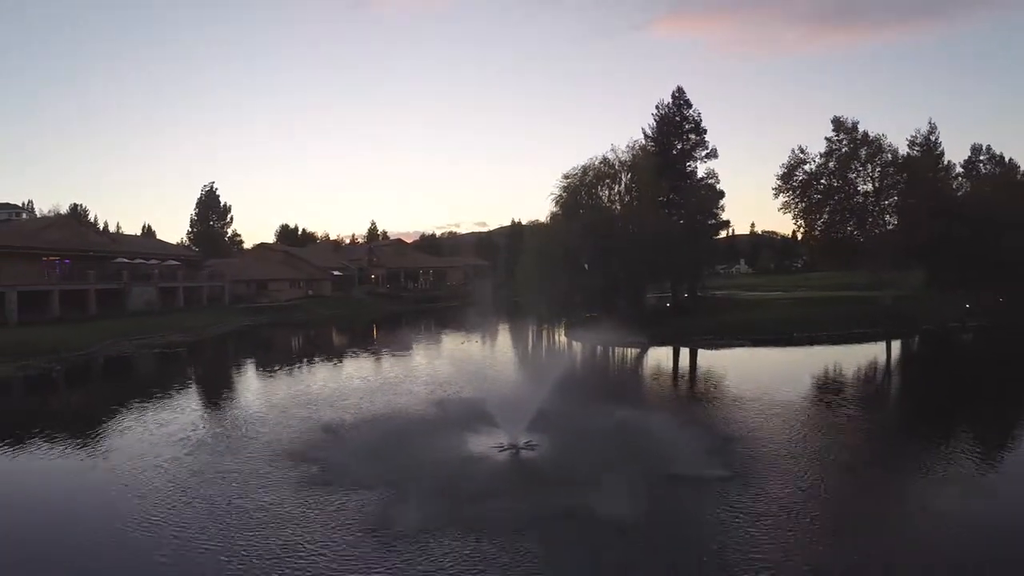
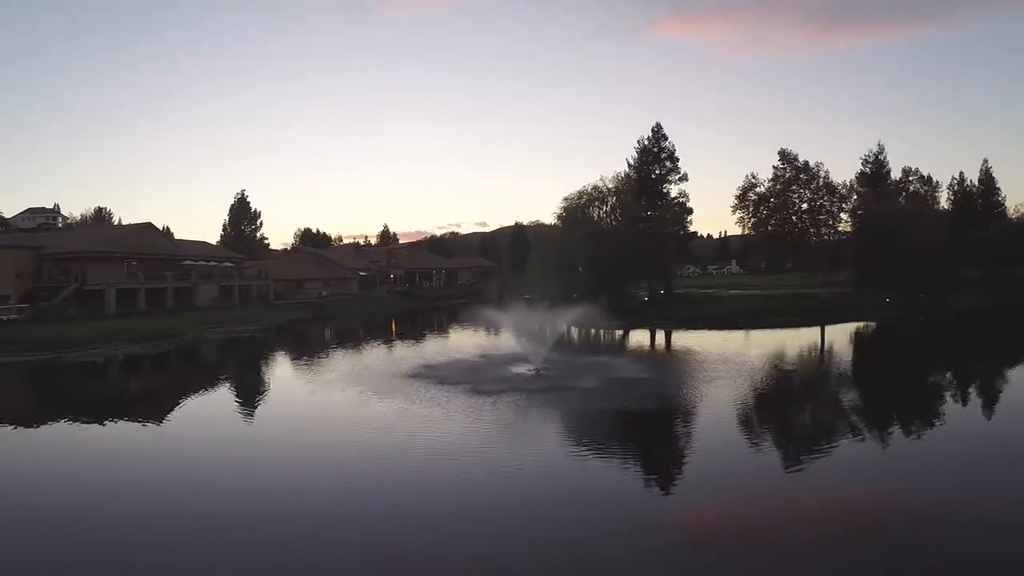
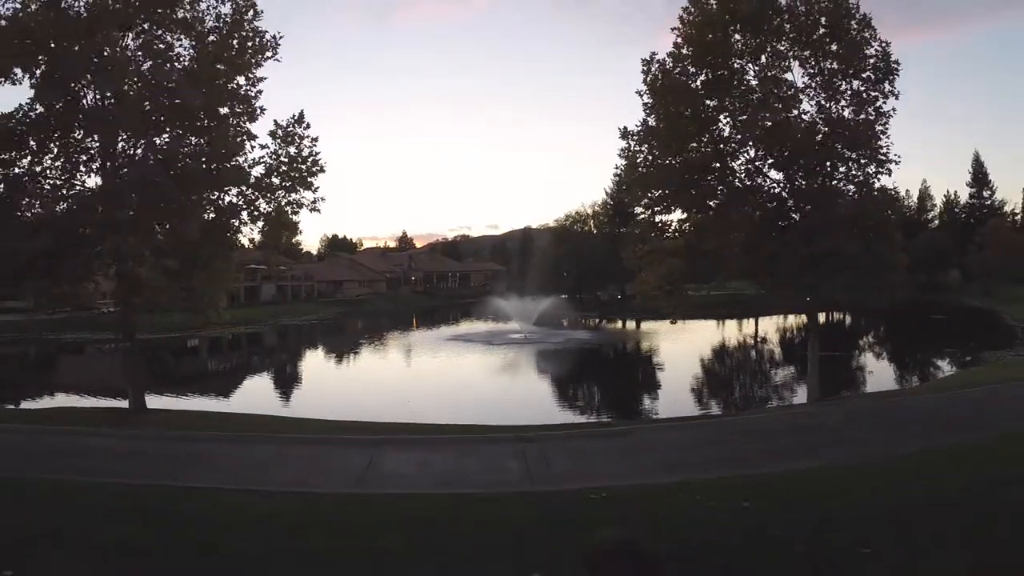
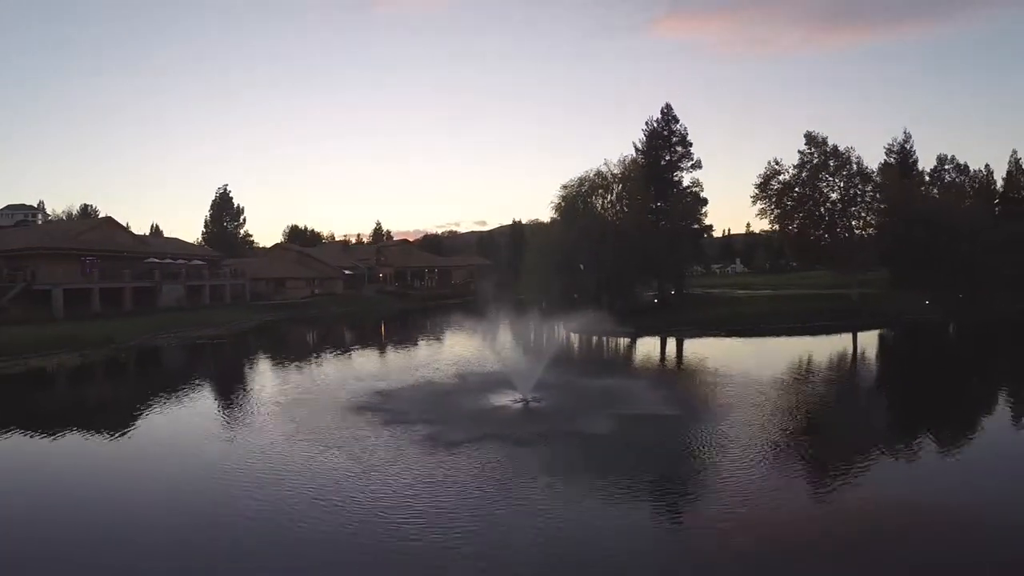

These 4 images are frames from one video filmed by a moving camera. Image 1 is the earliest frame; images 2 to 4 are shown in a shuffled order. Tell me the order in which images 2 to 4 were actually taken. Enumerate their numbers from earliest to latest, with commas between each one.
4, 2, 3
